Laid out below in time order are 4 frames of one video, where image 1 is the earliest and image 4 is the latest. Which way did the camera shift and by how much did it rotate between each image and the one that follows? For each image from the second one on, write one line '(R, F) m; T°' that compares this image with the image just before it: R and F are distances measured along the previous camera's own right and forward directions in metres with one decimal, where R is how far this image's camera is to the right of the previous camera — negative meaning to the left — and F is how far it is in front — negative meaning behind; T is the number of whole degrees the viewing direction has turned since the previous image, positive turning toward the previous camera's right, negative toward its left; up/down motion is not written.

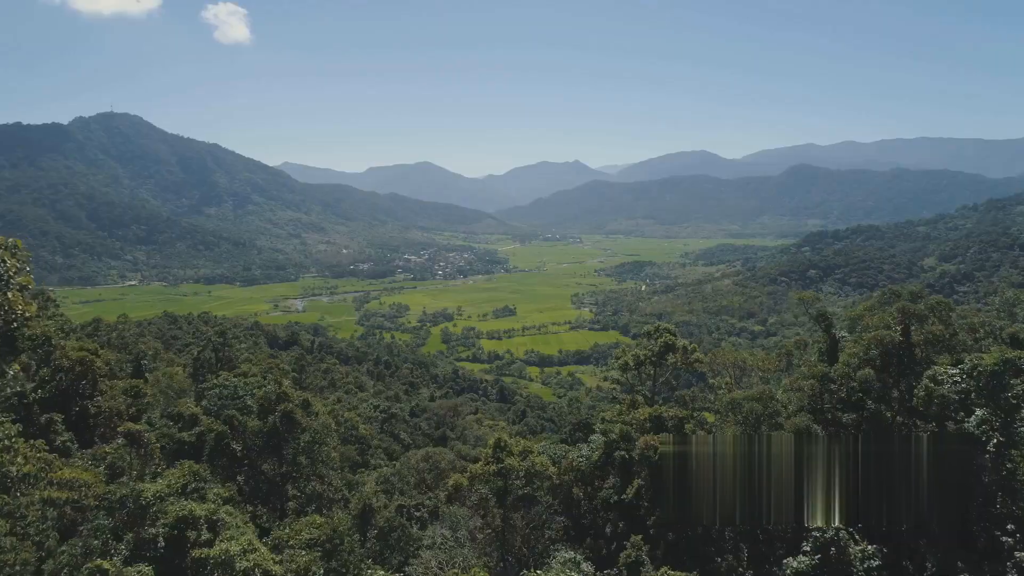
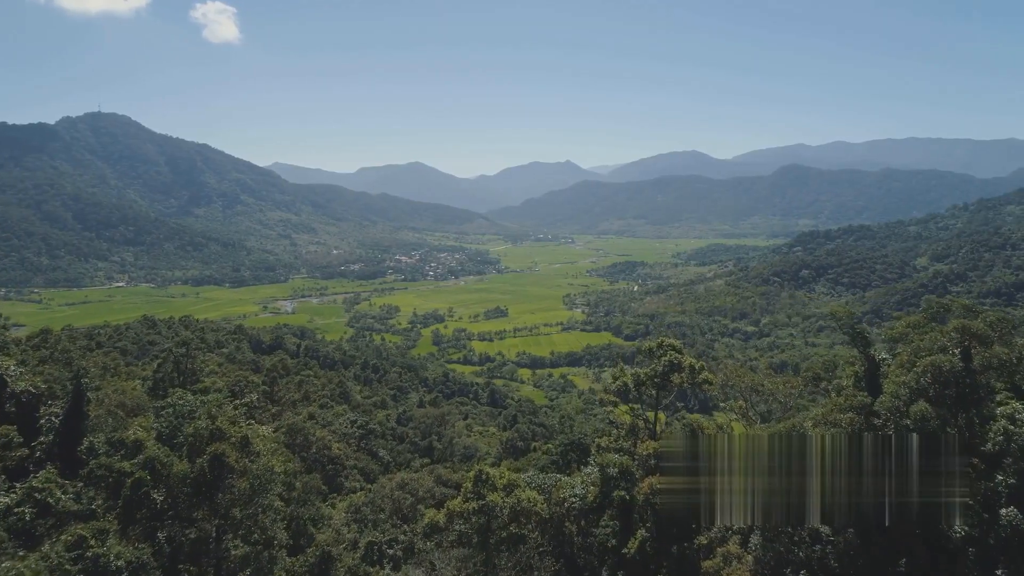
(+0.1, +0.6) m; +1°
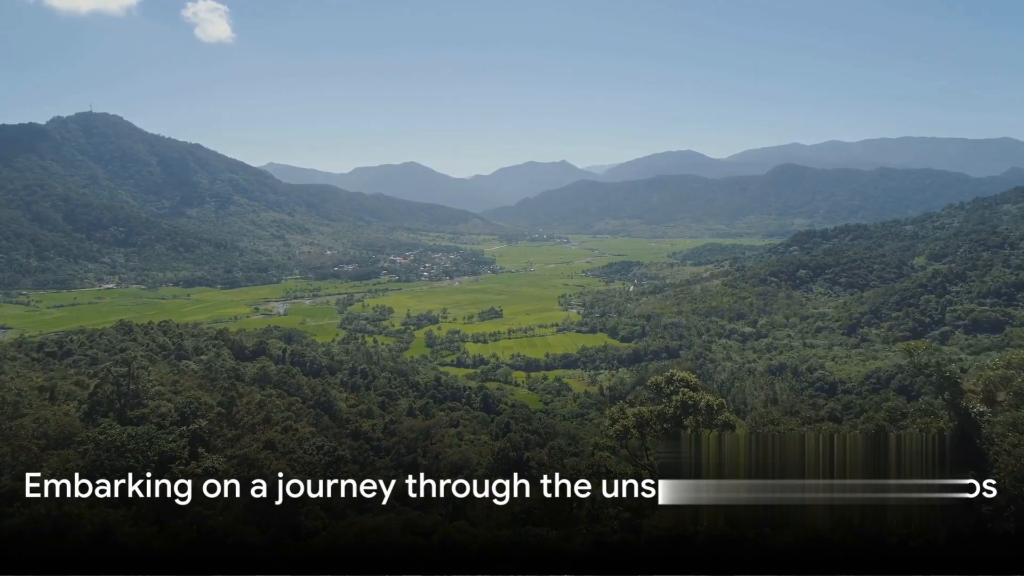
(+0.1, +0.9) m; 0°
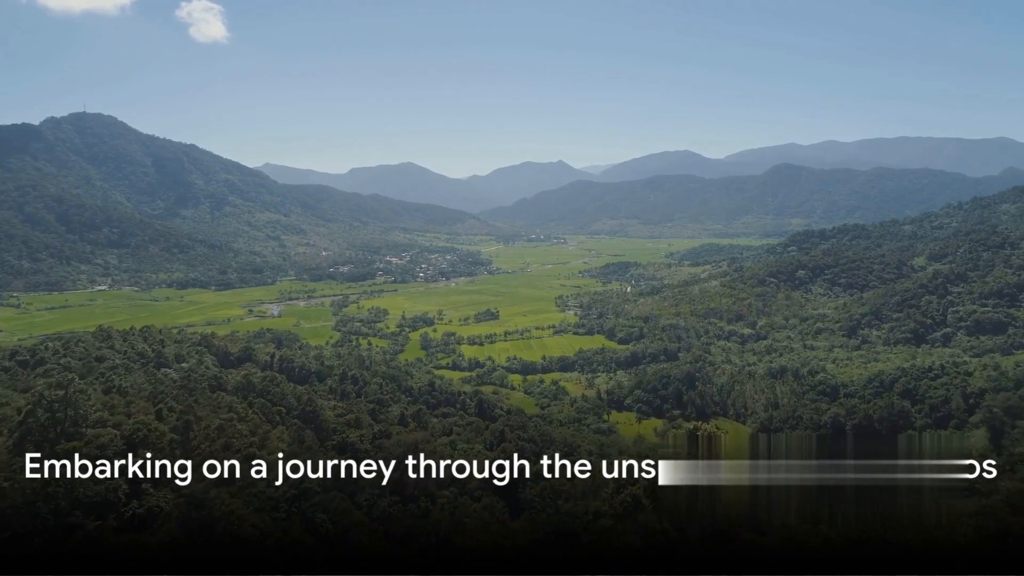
(+0.1, +0.8) m; 0°
